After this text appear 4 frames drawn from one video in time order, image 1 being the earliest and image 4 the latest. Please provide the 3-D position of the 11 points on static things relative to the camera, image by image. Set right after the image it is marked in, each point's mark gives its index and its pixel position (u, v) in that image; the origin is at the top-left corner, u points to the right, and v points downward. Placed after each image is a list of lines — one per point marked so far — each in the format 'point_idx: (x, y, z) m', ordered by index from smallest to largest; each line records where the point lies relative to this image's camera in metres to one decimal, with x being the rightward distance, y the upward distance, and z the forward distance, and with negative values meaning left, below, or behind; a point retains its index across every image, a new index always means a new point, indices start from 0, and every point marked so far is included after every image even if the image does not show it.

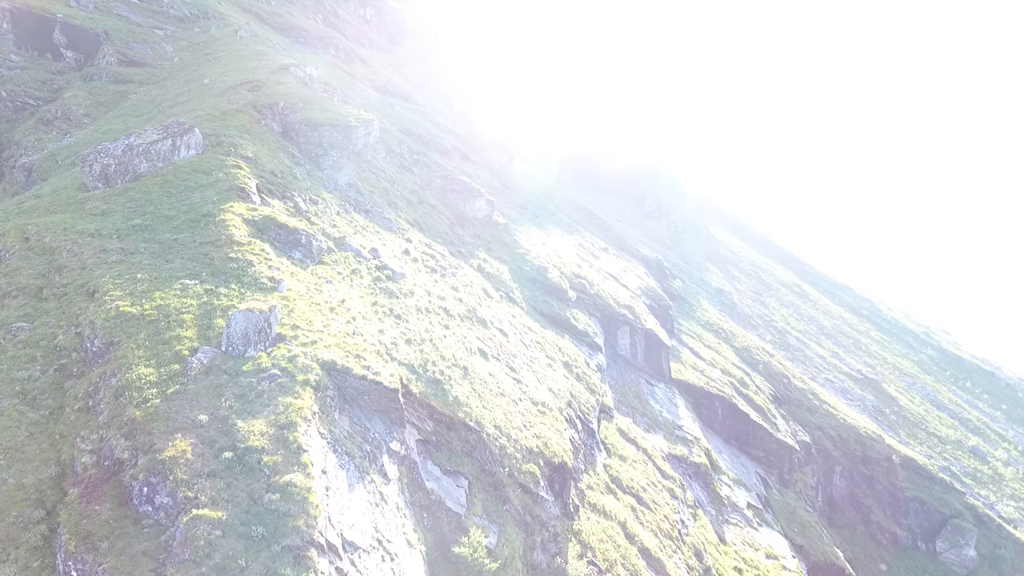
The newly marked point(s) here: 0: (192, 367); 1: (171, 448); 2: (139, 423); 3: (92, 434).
0: (-12.8, -3.2, +19.0) m
1: (-11.5, -5.4, +16.0) m
2: (-13.1, -4.7, +16.7) m
3: (-15.0, -5.2, +17.0) m
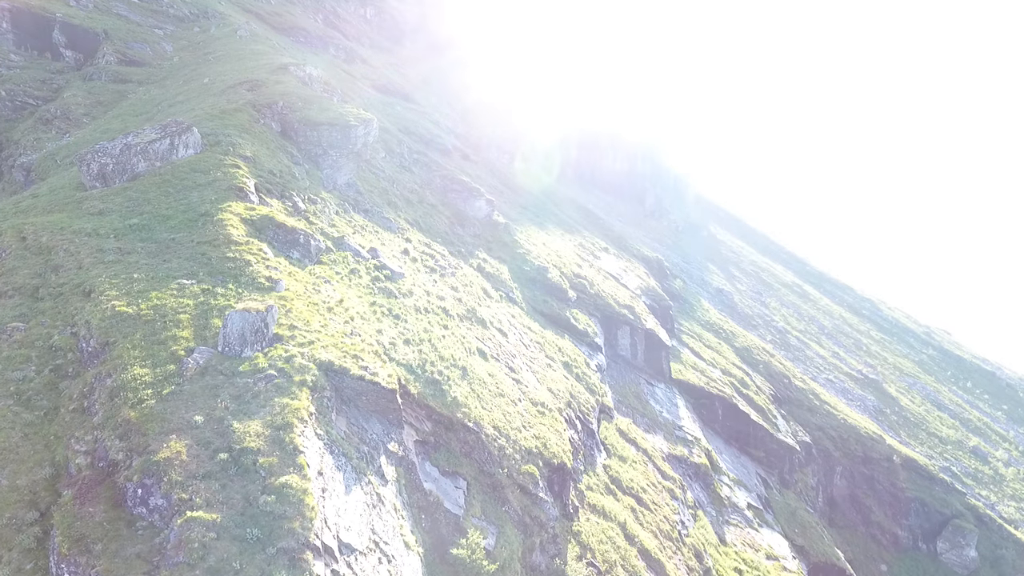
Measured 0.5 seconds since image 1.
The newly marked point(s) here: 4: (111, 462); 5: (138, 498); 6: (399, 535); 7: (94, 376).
0: (-12.9, -3.2, +18.9) m
1: (-11.5, -5.4, +15.9) m
2: (-13.2, -4.7, +16.6) m
3: (-15.1, -5.2, +16.8) m
4: (-13.4, -5.8, +15.9) m
5: (-11.7, -6.6, +14.9) m
6: (-4.5, -9.9, +19.1) m
7: (-16.4, -3.5, +18.6) m
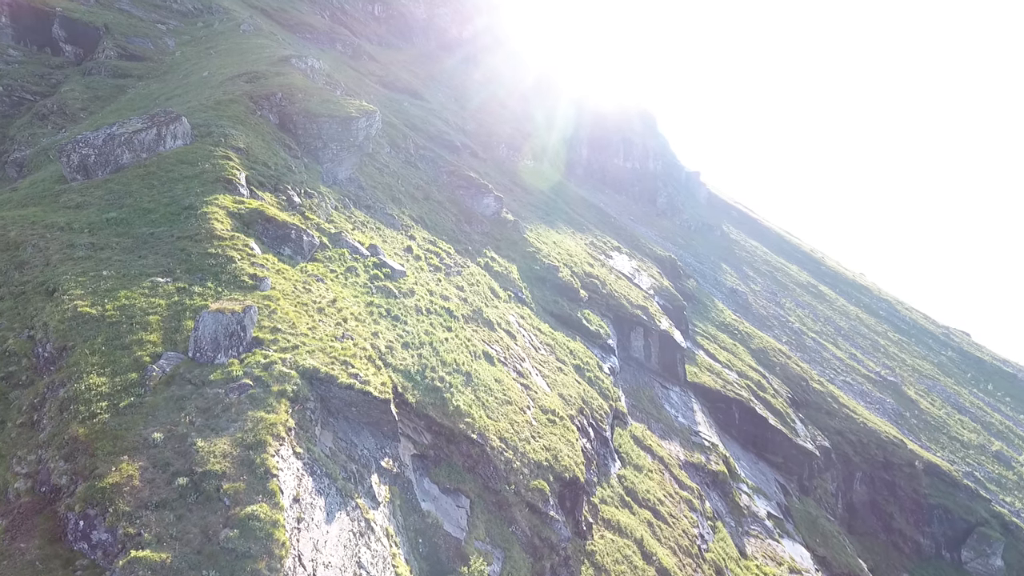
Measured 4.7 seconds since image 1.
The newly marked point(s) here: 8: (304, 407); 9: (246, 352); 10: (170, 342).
0: (-12.6, -3.1, +16.7) m
1: (-11.4, -5.3, +13.6) m
2: (-13.0, -4.6, +14.4) m
3: (-14.9, -5.1, +14.7) m
4: (-13.2, -5.8, +13.7) m
5: (-11.6, -6.5, +12.7) m
6: (-4.3, -9.8, +16.7) m
7: (-16.2, -3.4, +16.5) m
8: (-7.9, -4.5, +18.1) m
9: (-10.6, -2.5, +19.0) m
10: (-13.2, -2.1, +18.4) m
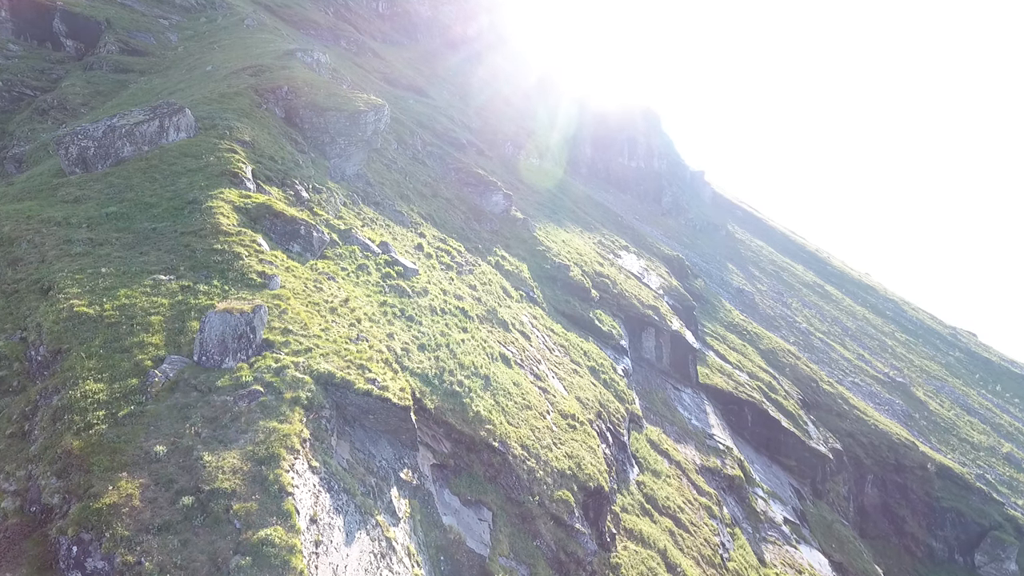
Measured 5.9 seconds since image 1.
0: (-11.5, -3.0, +15.3) m
1: (-10.2, -5.2, +12.2) m
2: (-11.8, -4.6, +12.9) m
3: (-13.7, -5.0, +13.3) m
4: (-12.1, -5.7, +12.3) m
5: (-10.5, -6.4, +11.3) m
6: (-3.2, -9.7, +15.2) m
7: (-15.0, -3.3, +15.1) m
8: (-6.7, -4.4, +16.7) m
9: (-9.5, -2.5, +17.6) m
10: (-12.1, -2.0, +17.0) m
